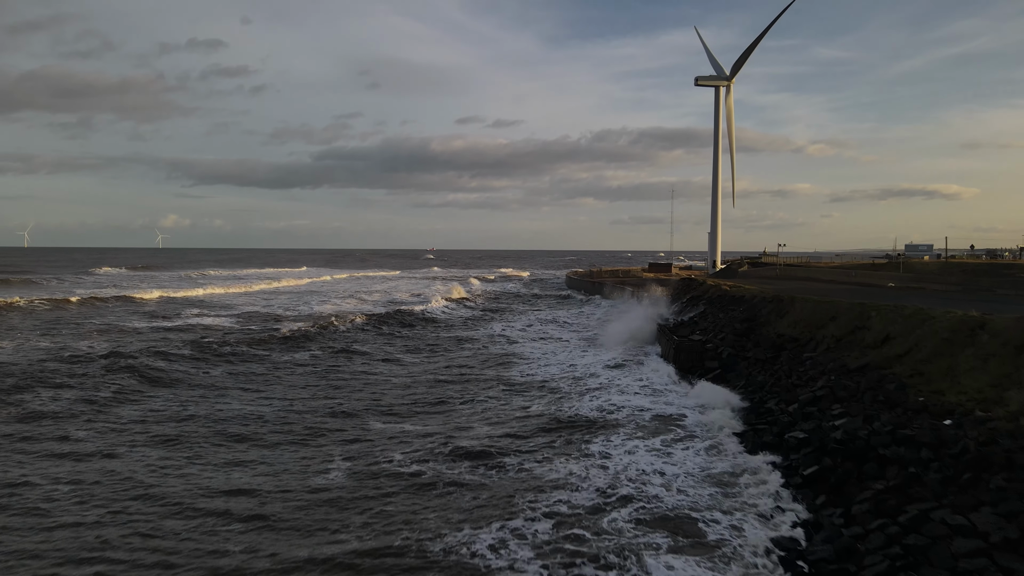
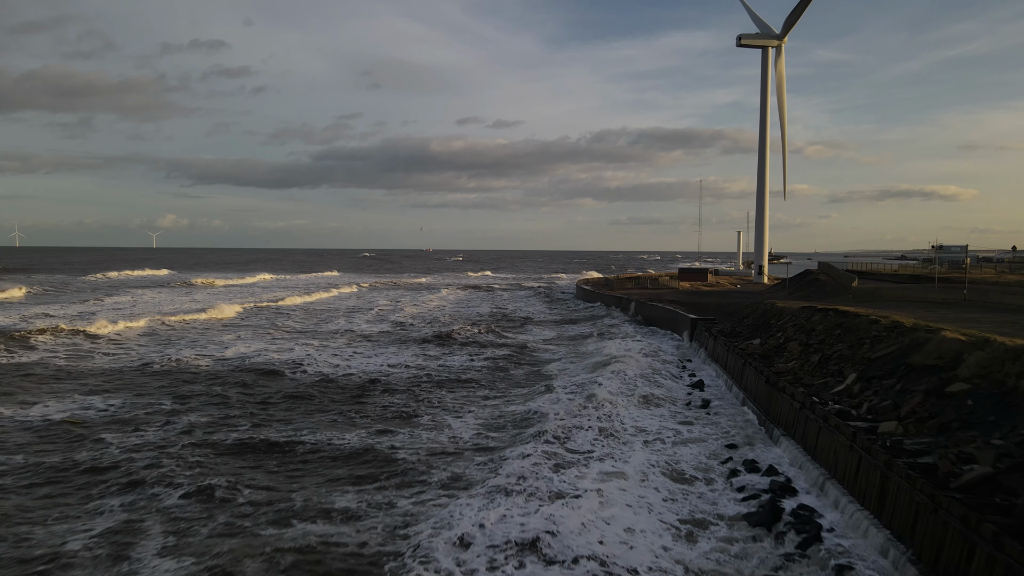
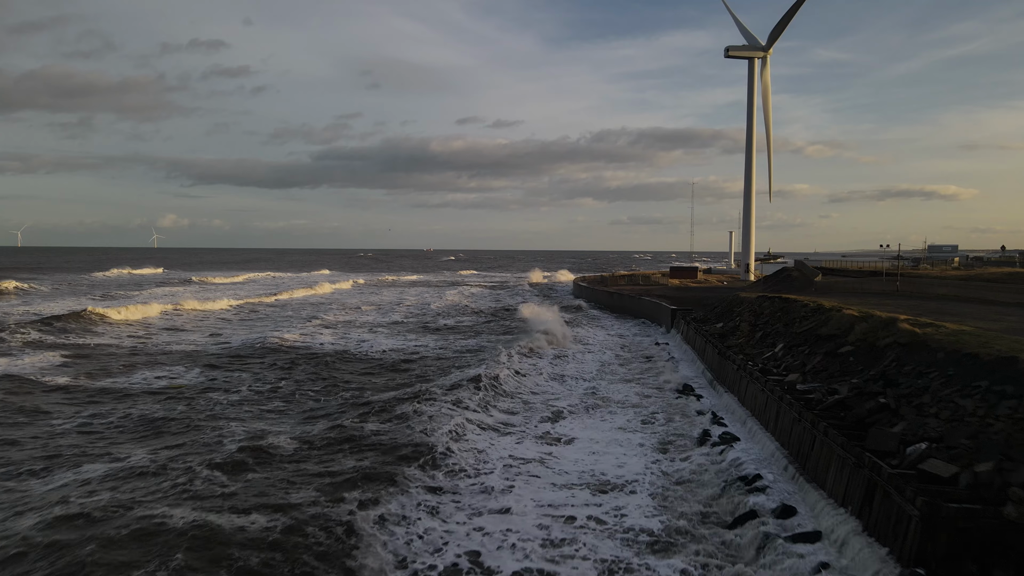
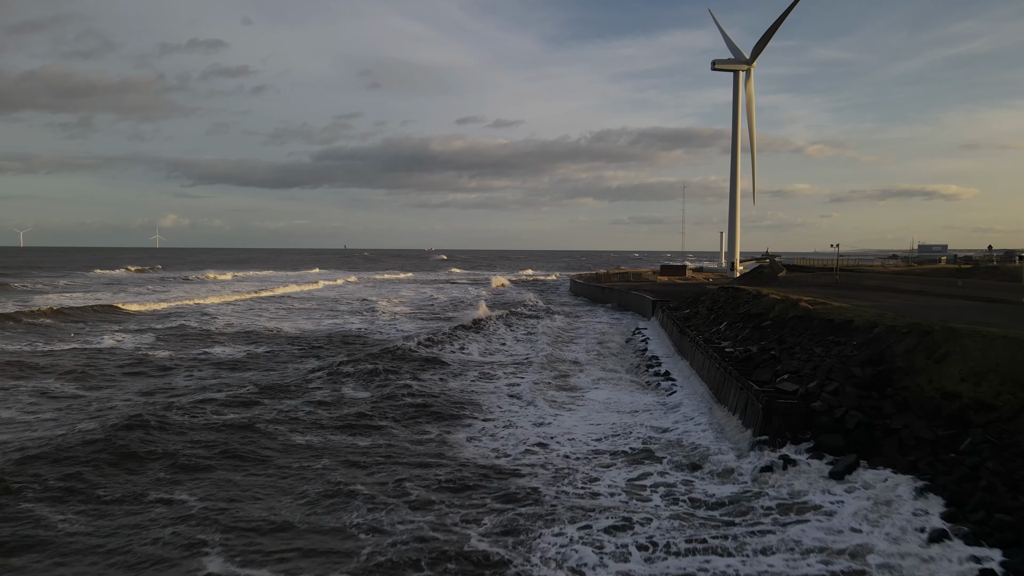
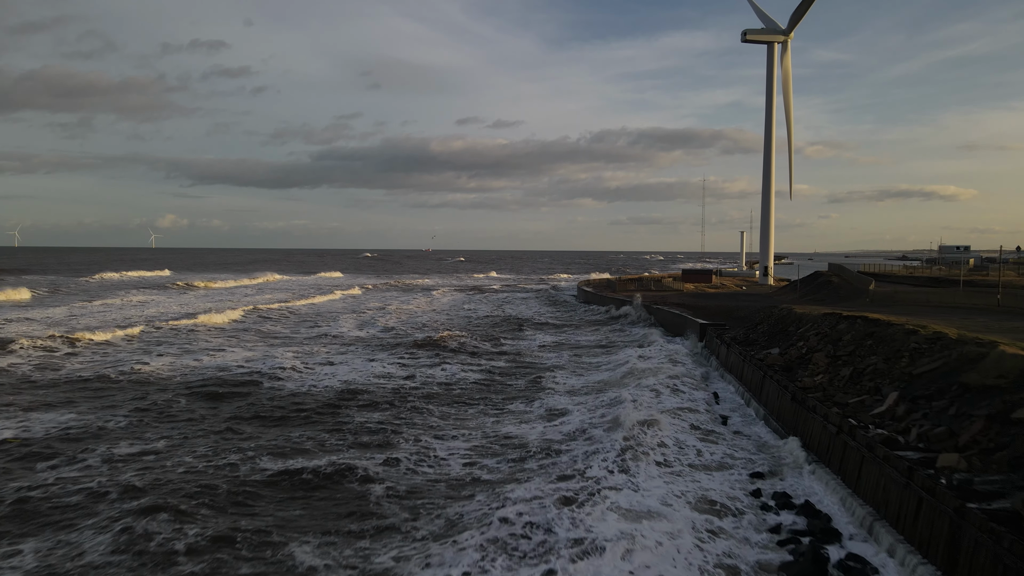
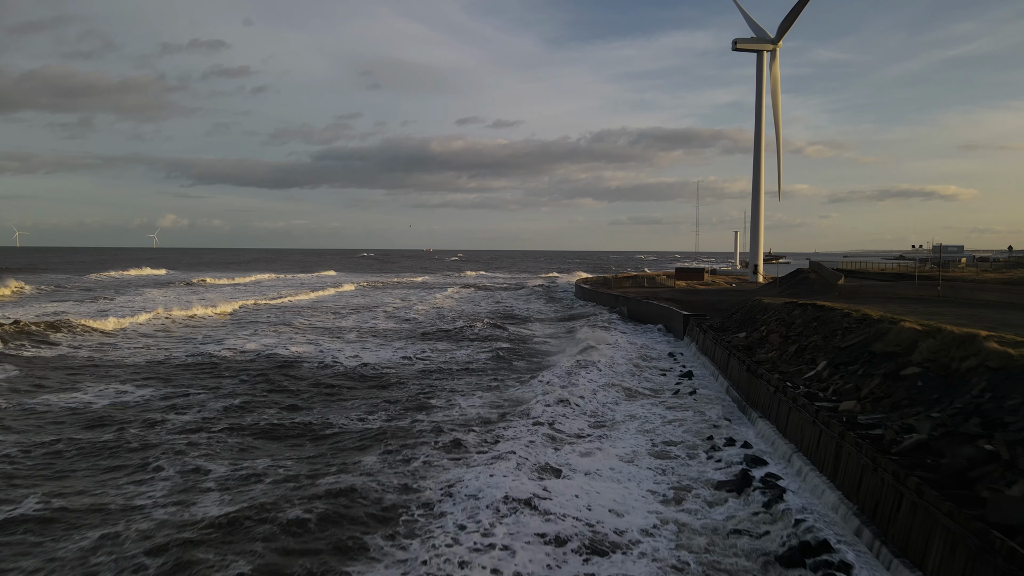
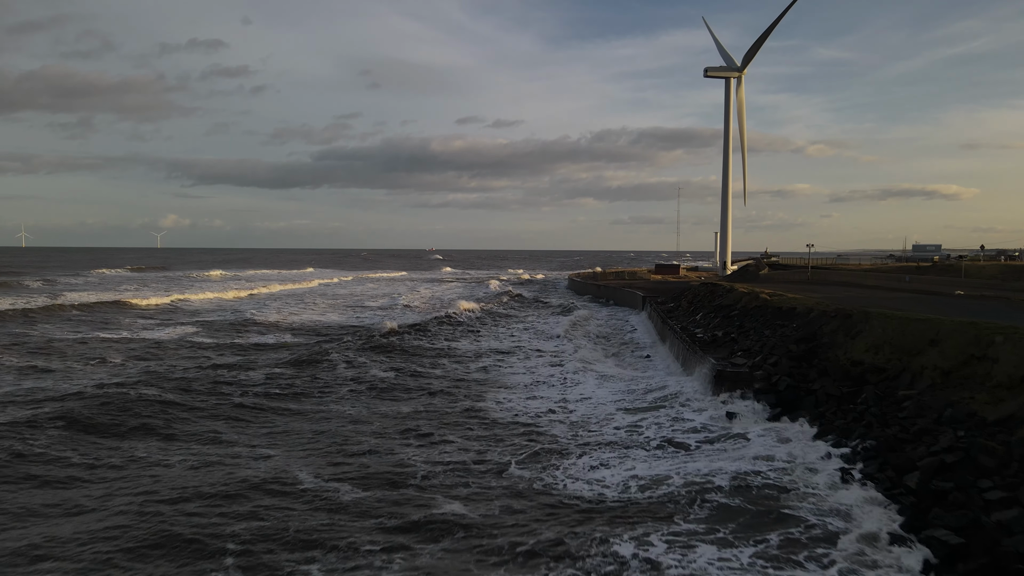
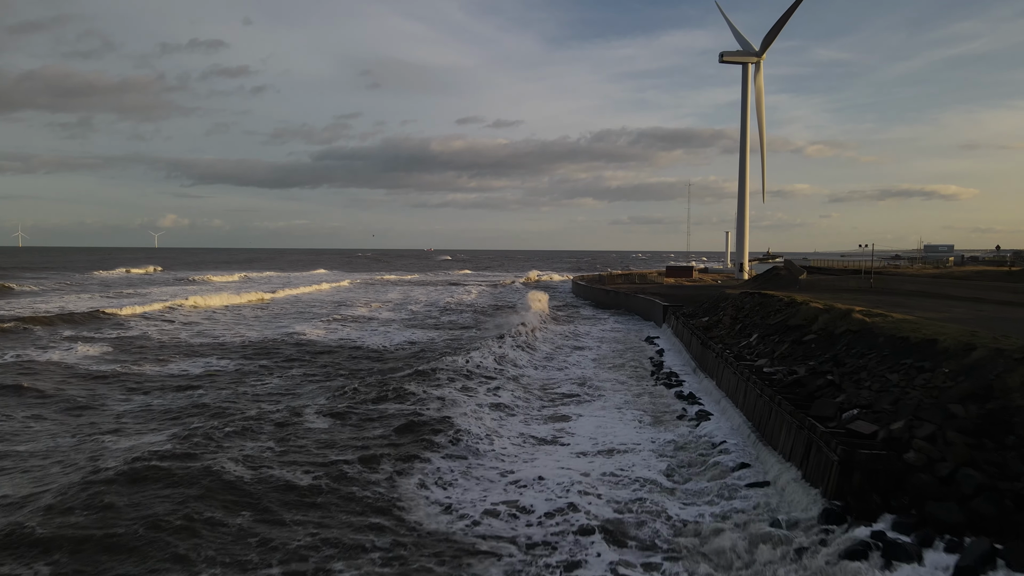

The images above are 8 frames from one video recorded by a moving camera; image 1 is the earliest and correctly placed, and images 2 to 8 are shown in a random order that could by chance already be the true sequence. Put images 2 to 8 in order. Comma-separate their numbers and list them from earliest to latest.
7, 4, 8, 3, 6, 2, 5
